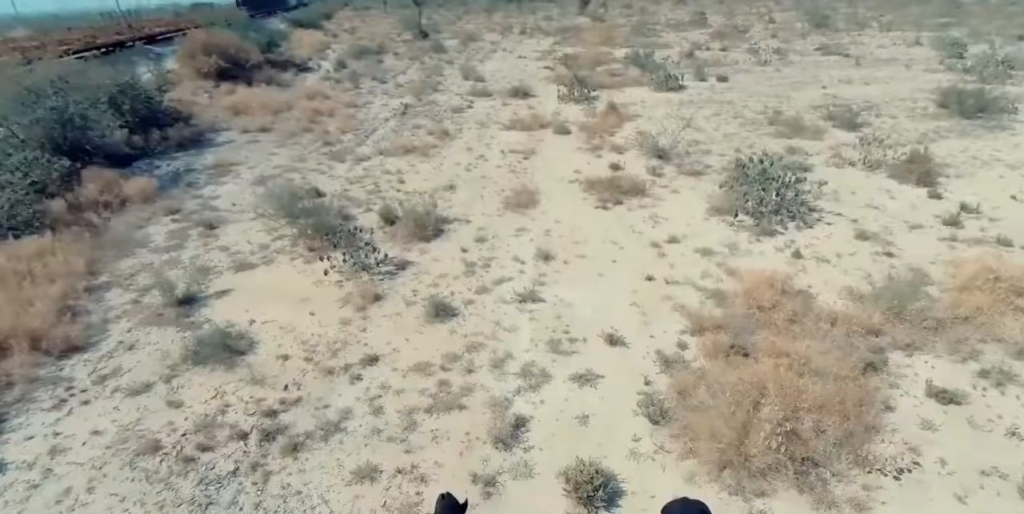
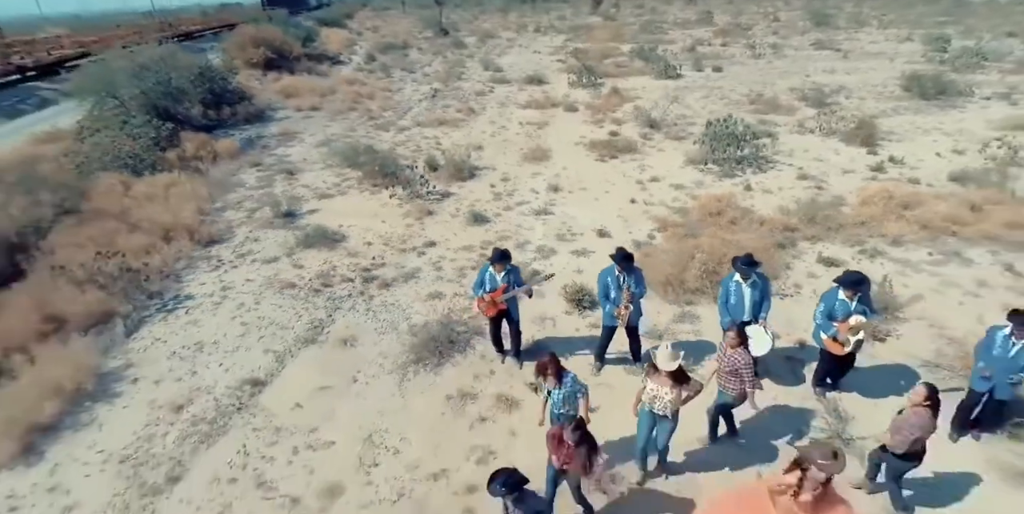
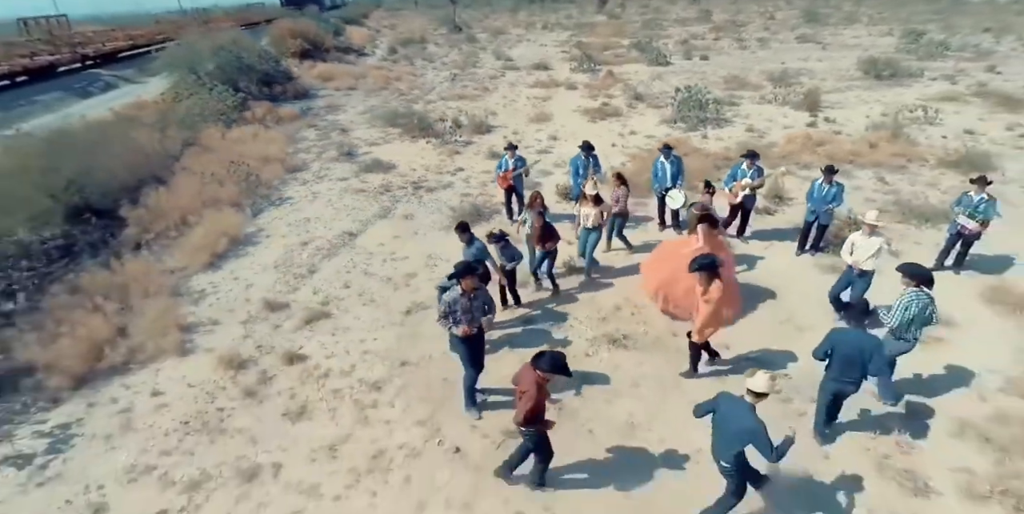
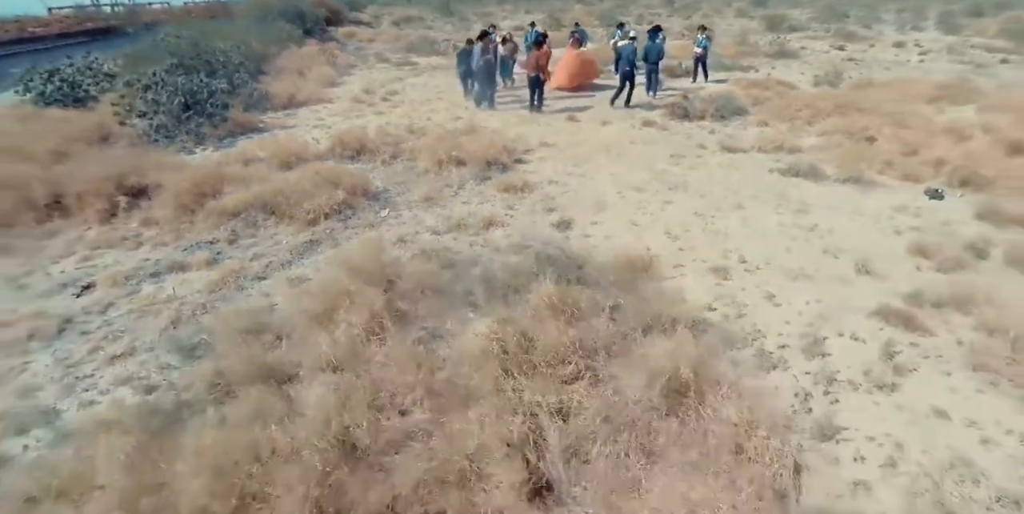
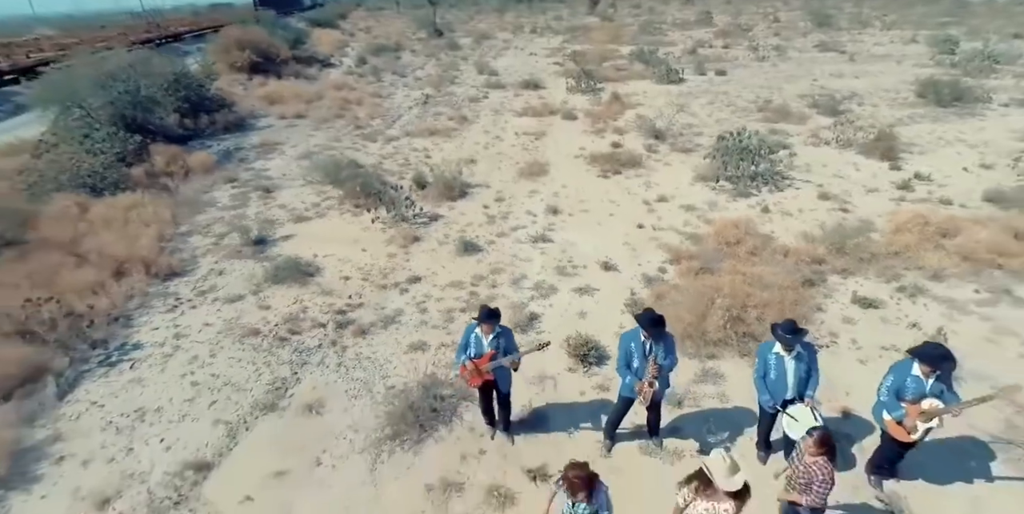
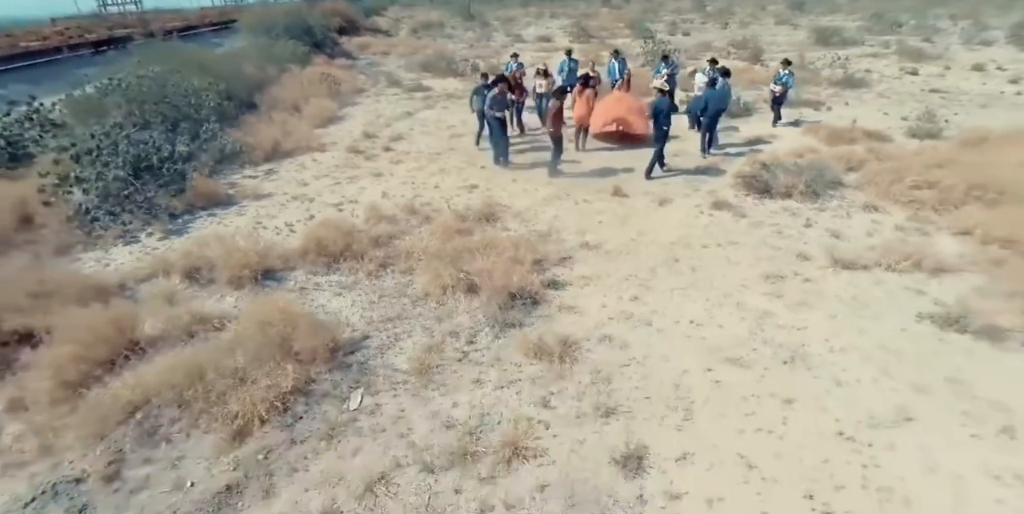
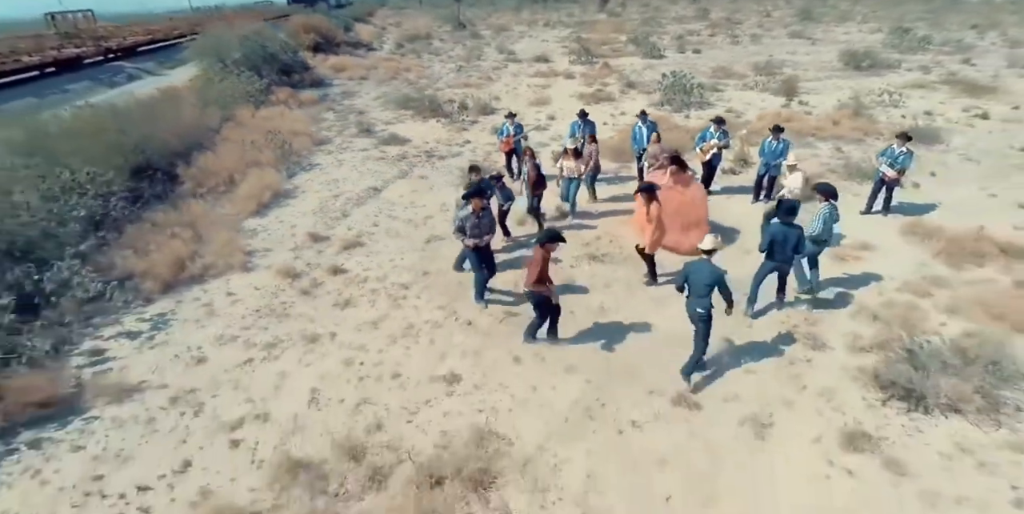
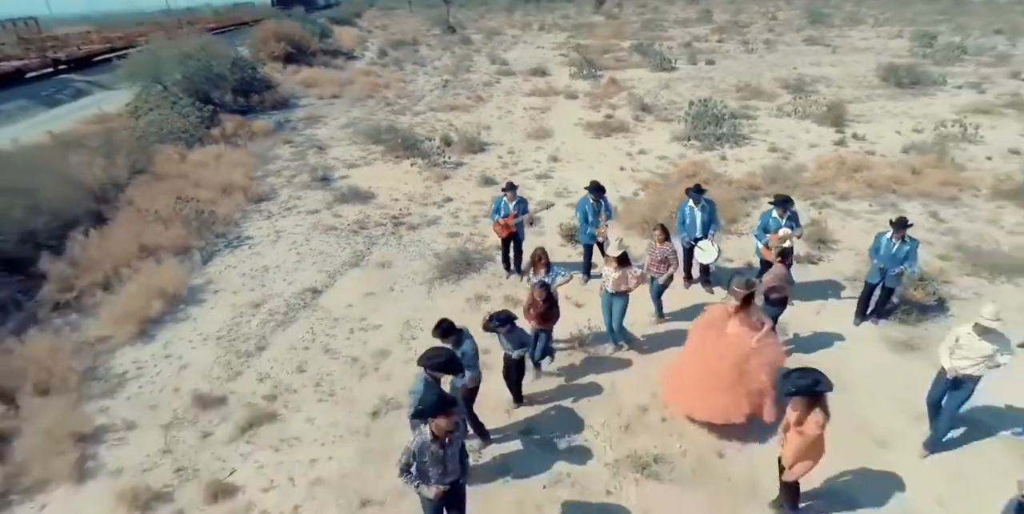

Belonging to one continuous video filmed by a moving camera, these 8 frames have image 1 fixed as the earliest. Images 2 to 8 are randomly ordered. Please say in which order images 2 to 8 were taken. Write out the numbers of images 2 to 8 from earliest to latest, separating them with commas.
5, 2, 8, 3, 7, 6, 4
